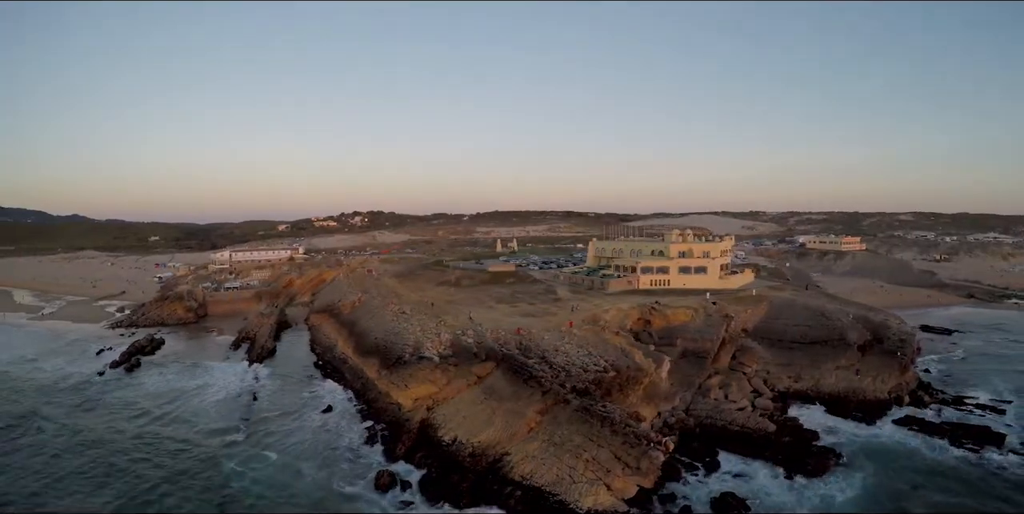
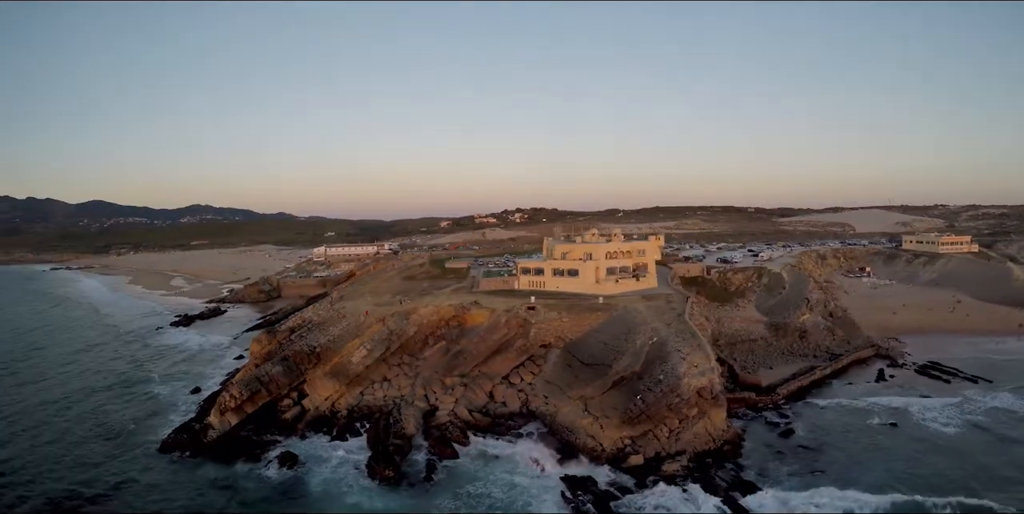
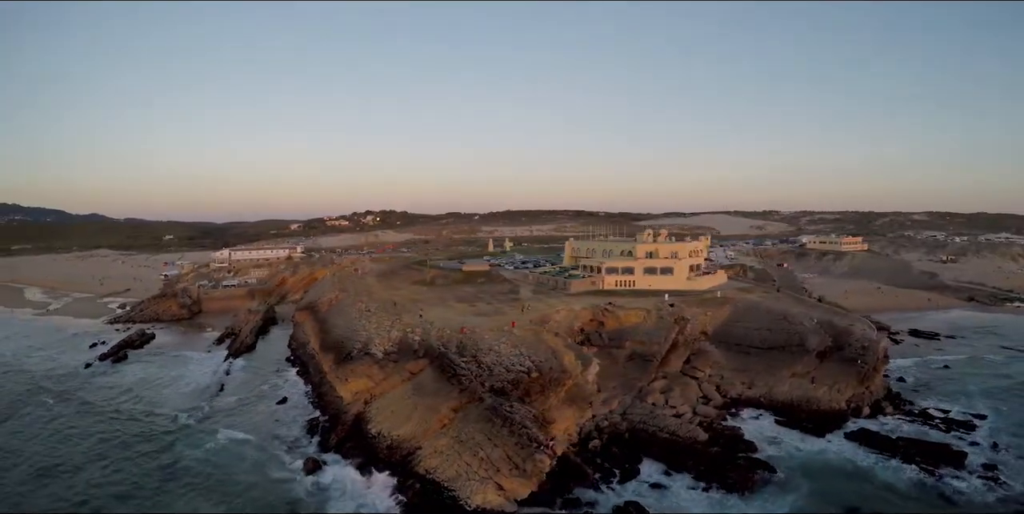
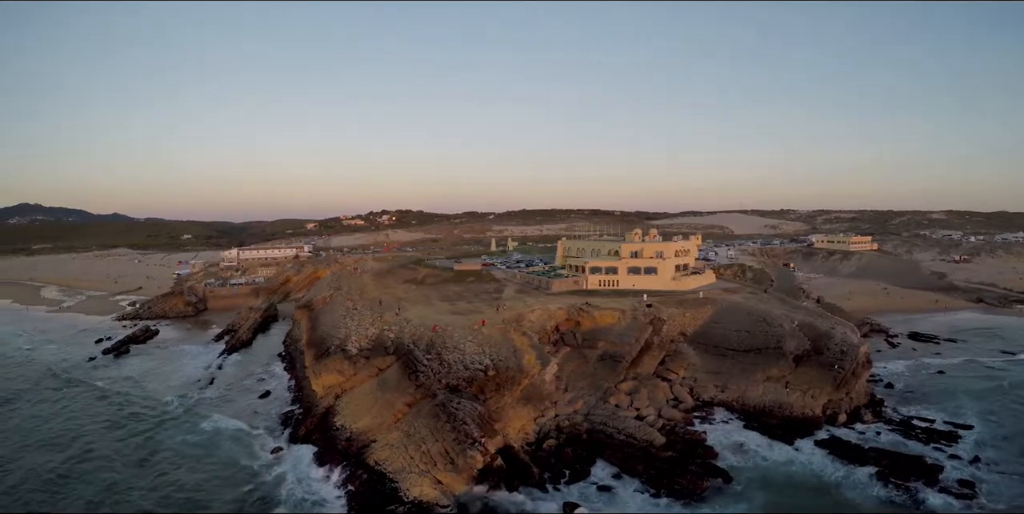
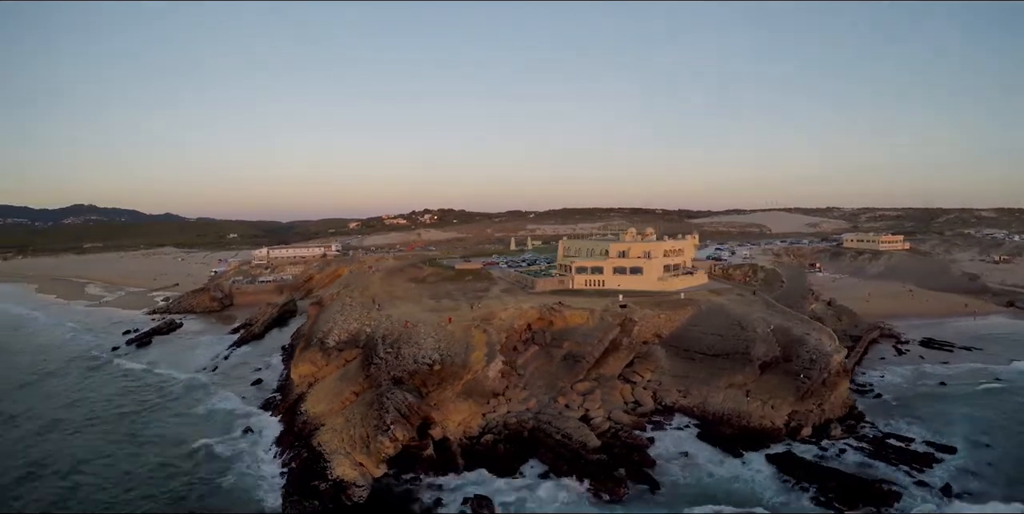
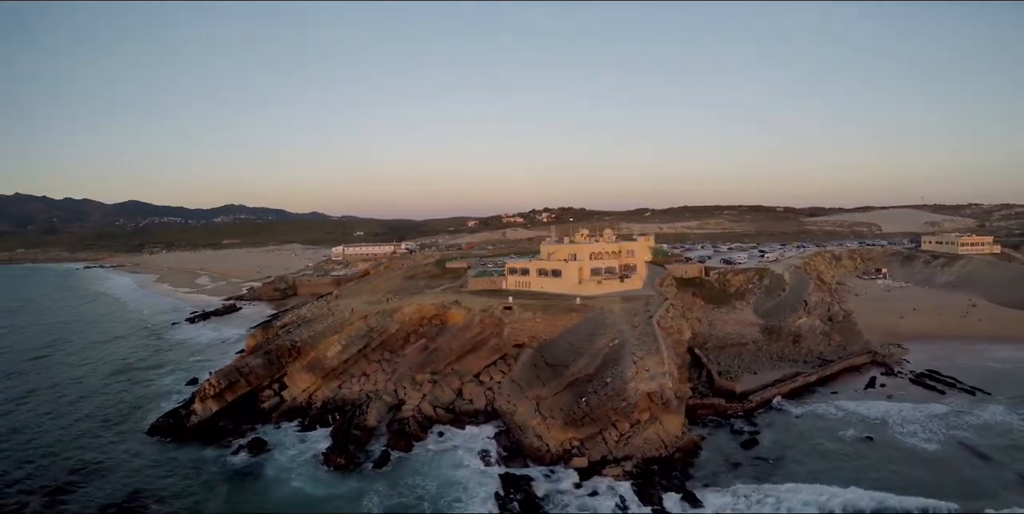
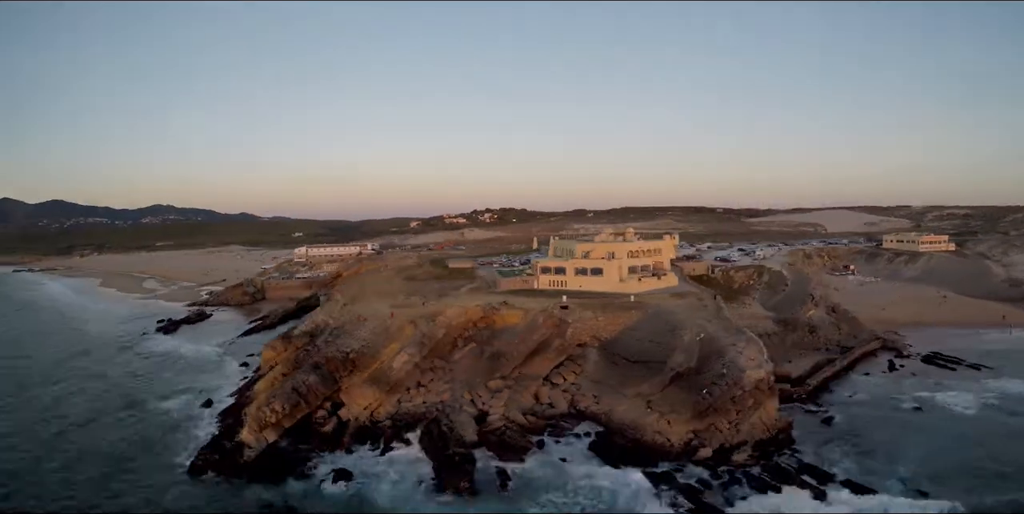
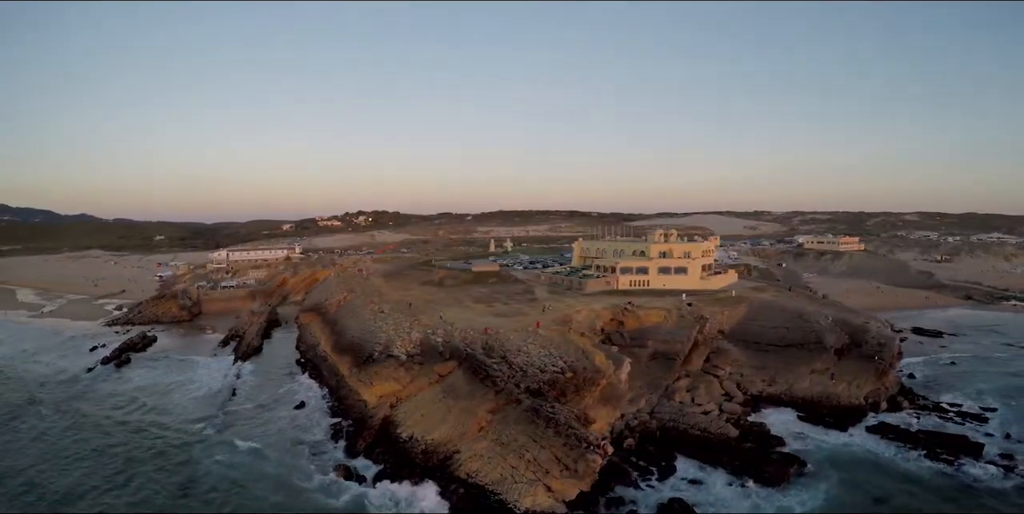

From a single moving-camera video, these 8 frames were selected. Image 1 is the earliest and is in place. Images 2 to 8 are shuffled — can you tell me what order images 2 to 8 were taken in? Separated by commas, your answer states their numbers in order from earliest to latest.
8, 3, 4, 5, 7, 2, 6
